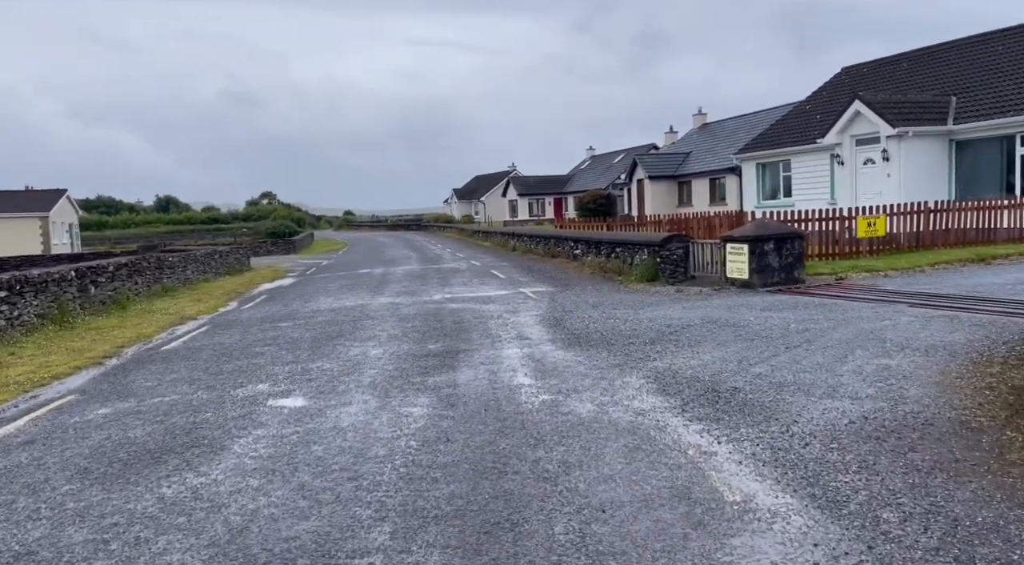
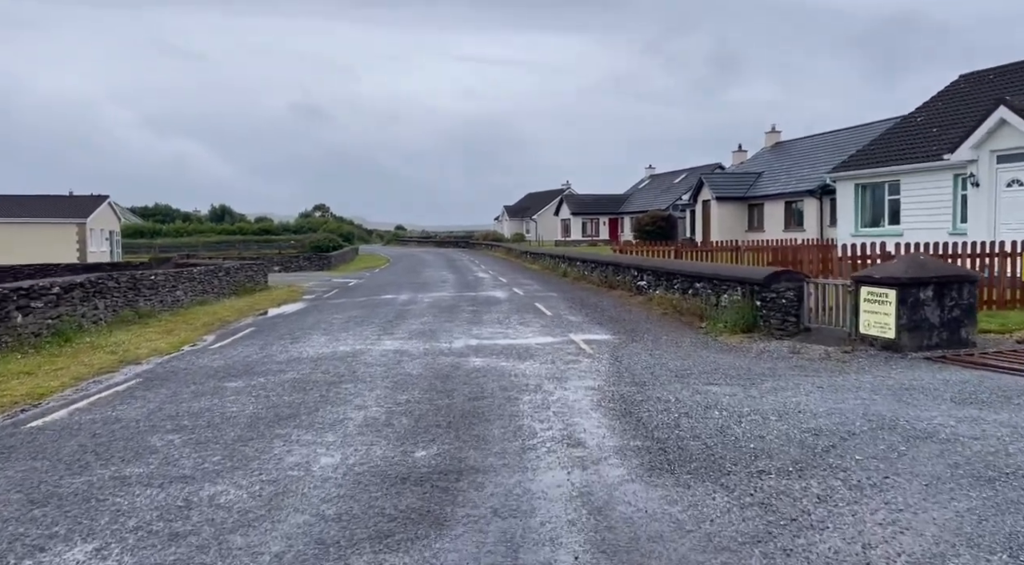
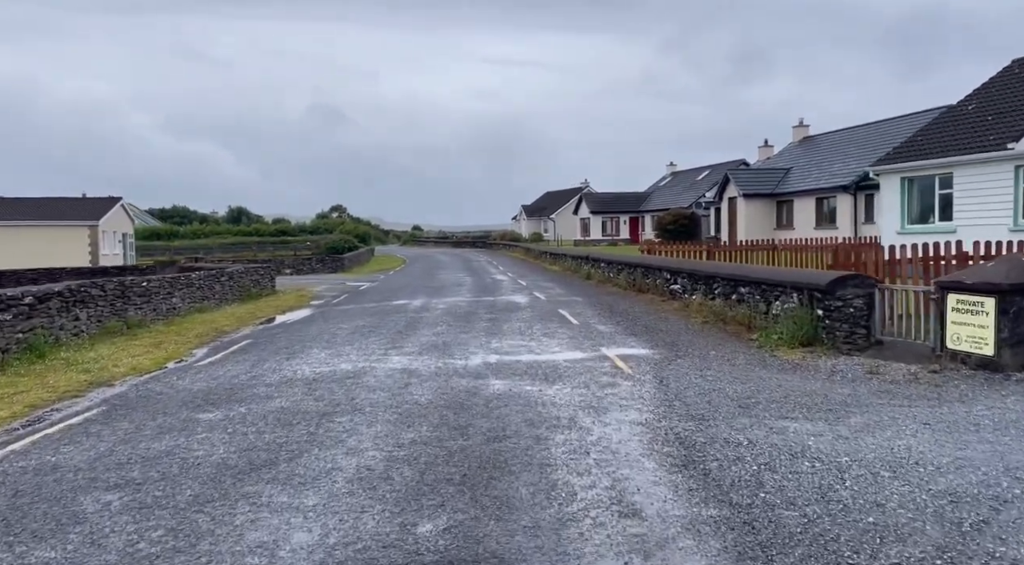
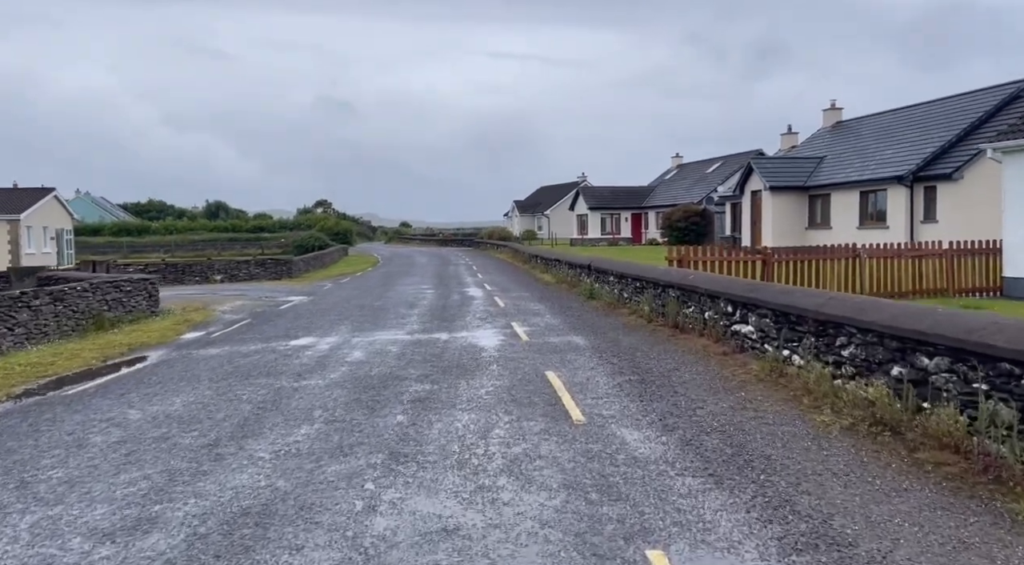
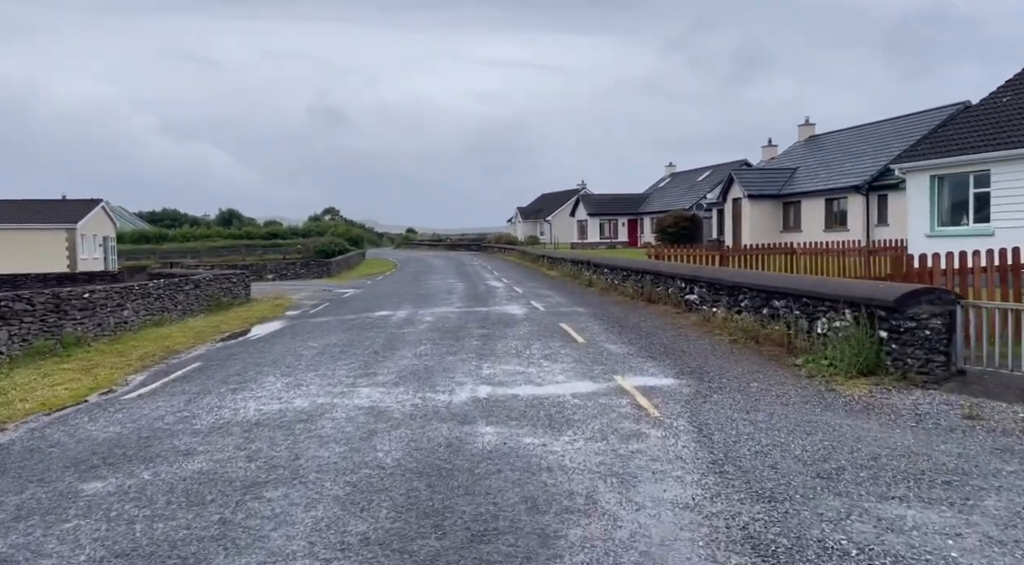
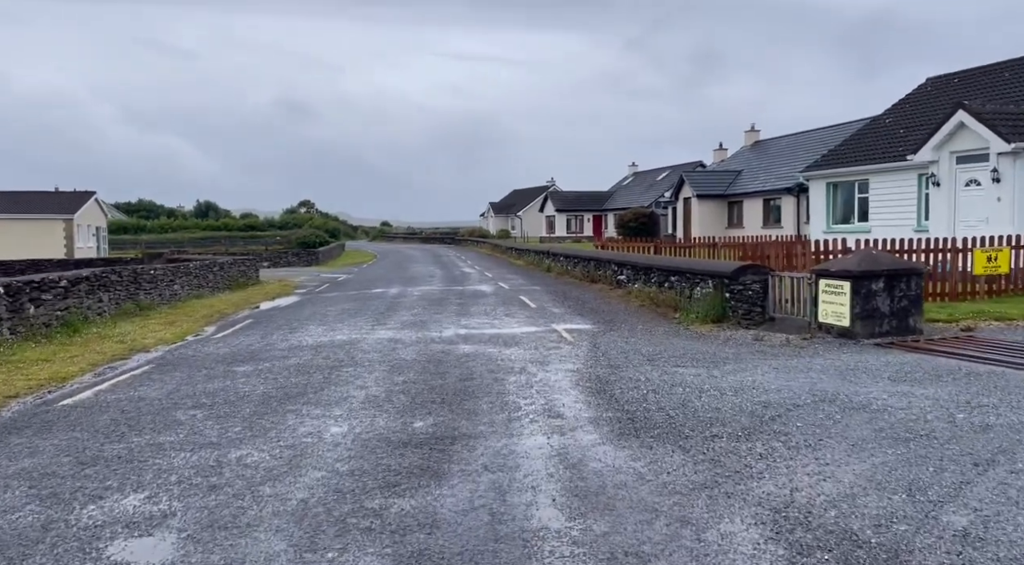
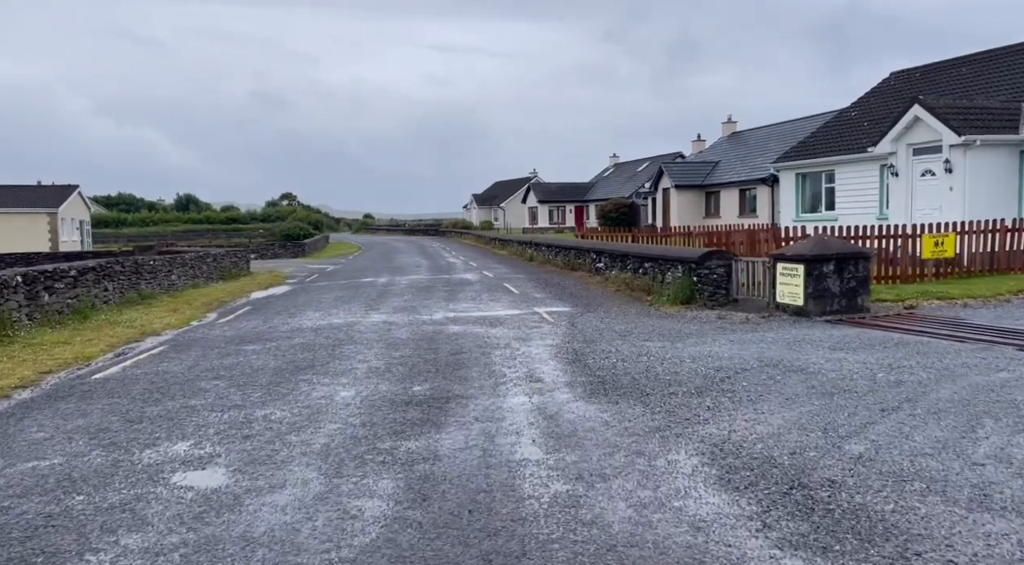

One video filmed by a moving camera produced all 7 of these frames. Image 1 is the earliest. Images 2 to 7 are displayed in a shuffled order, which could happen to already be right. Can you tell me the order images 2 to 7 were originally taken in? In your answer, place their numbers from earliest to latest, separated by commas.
7, 6, 2, 3, 5, 4
